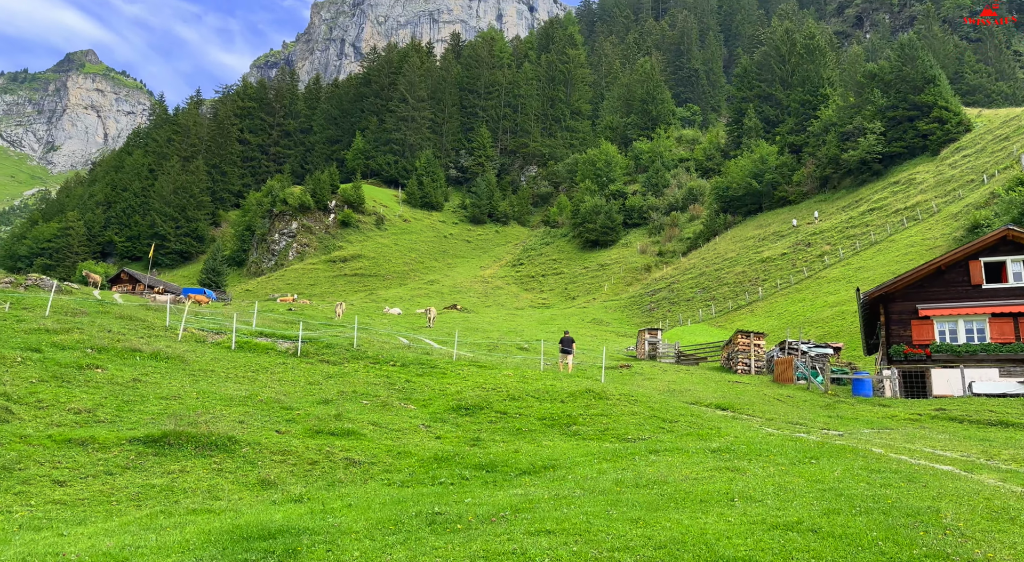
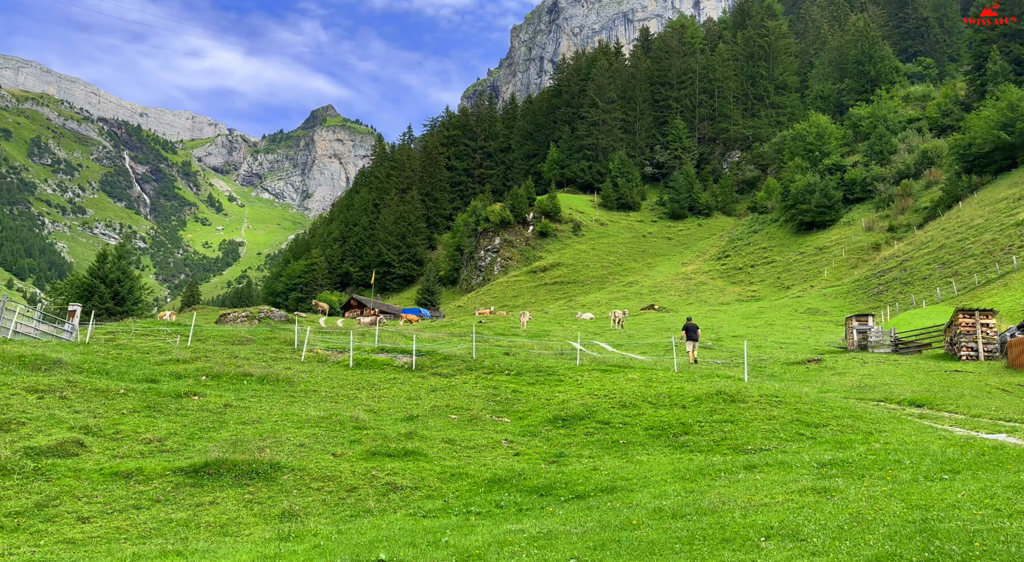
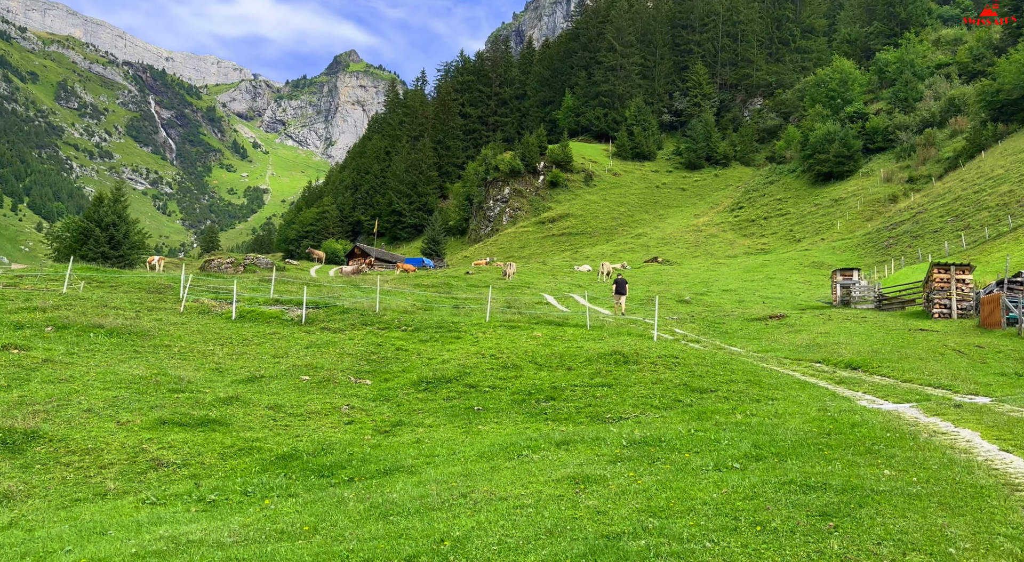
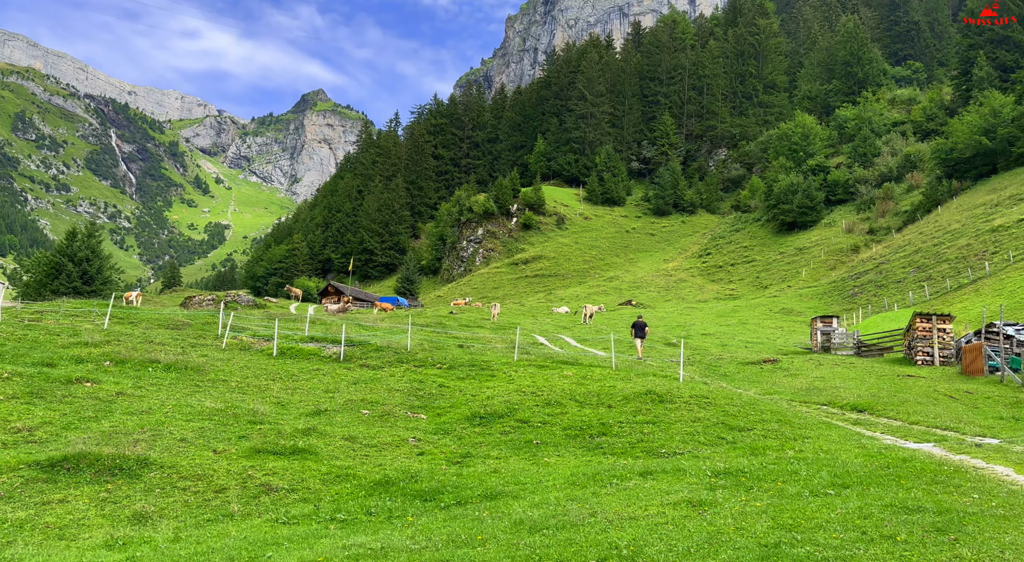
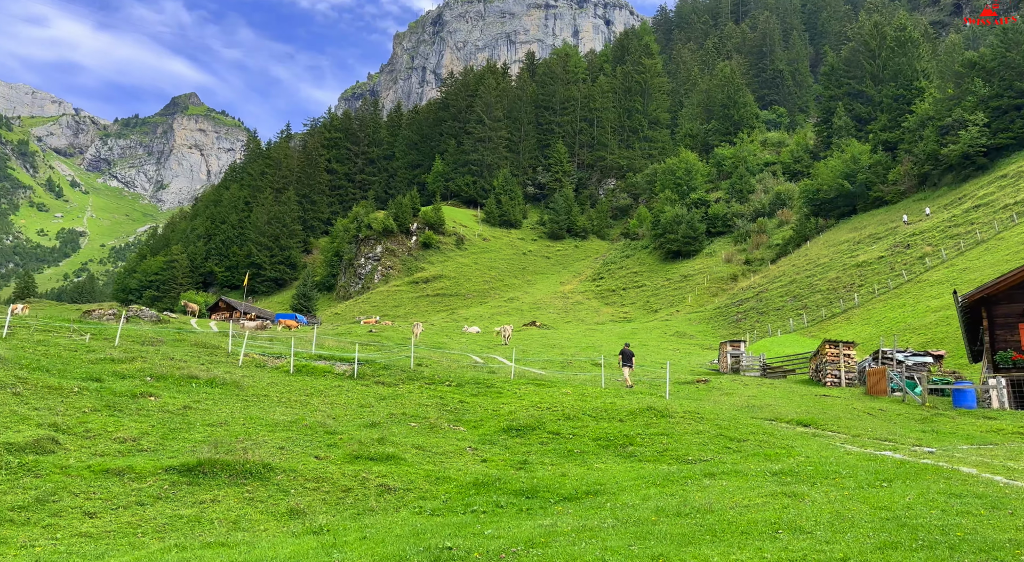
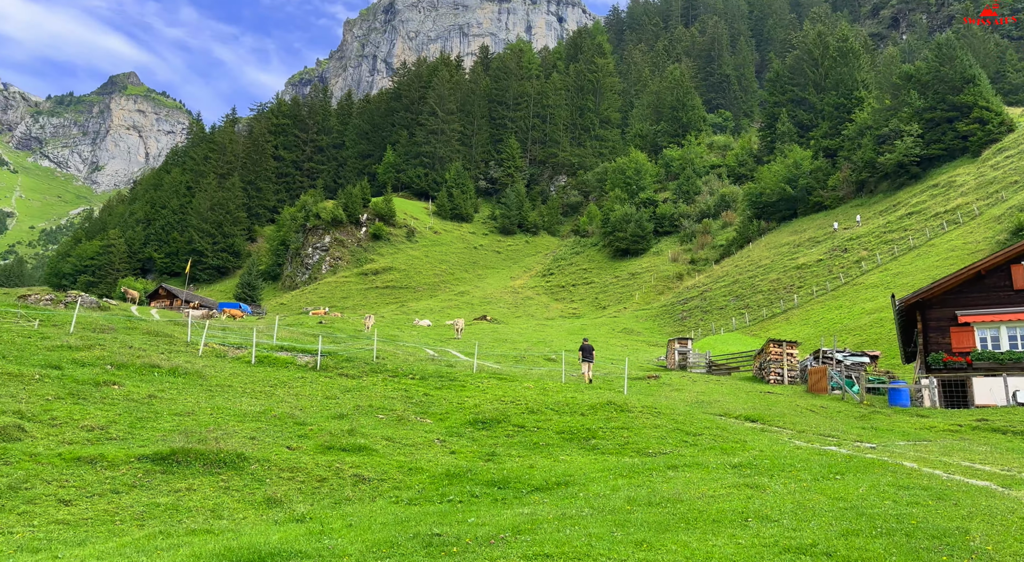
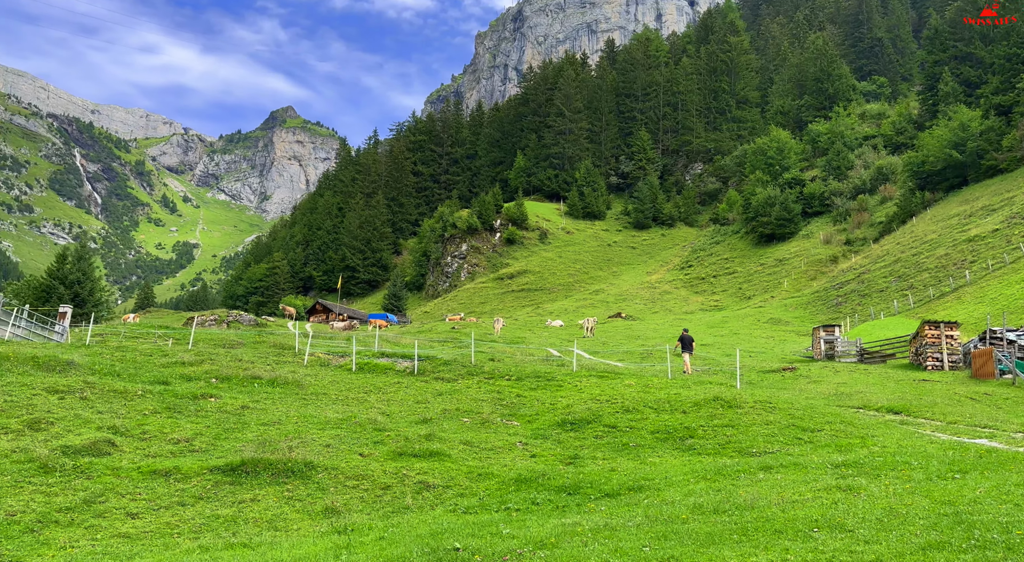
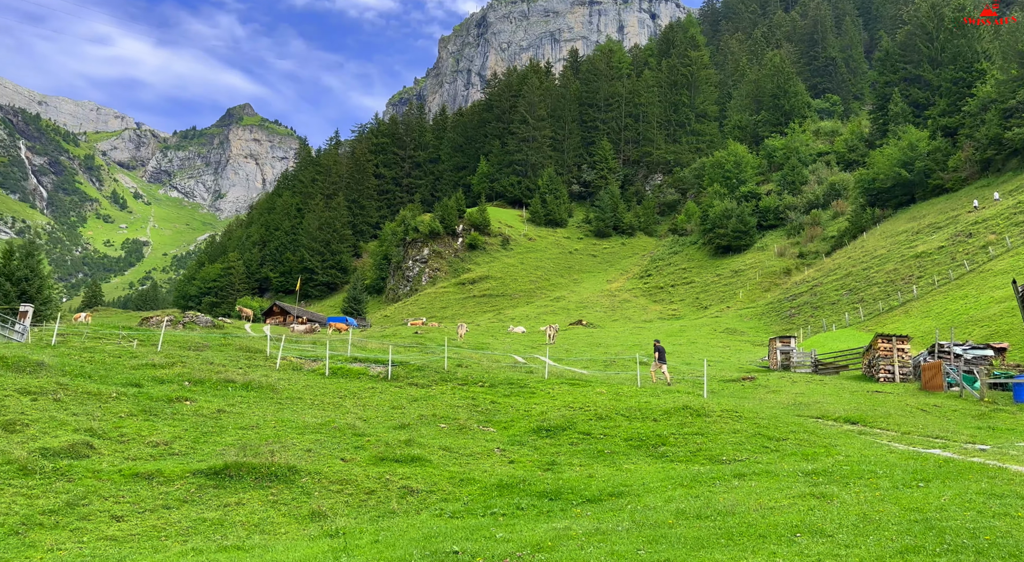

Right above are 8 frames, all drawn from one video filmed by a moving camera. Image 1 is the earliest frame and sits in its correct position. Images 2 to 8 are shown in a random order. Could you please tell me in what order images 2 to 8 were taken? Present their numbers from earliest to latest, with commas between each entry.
6, 5, 8, 7, 2, 4, 3
